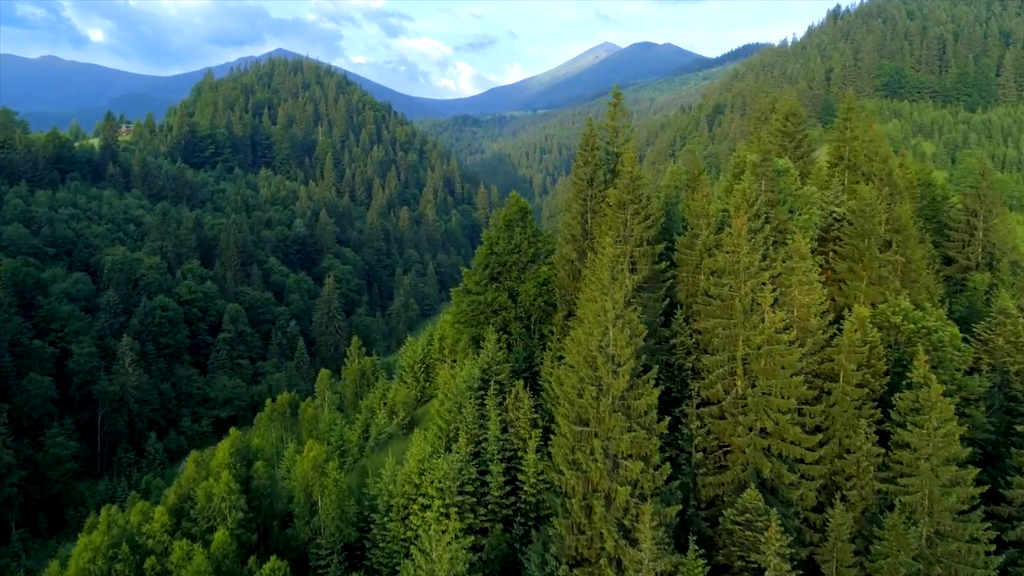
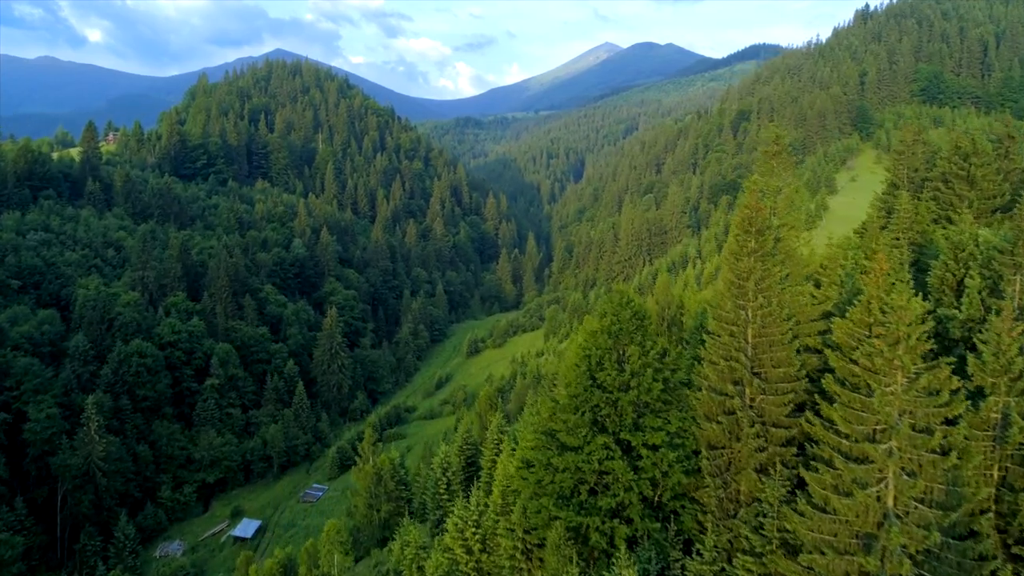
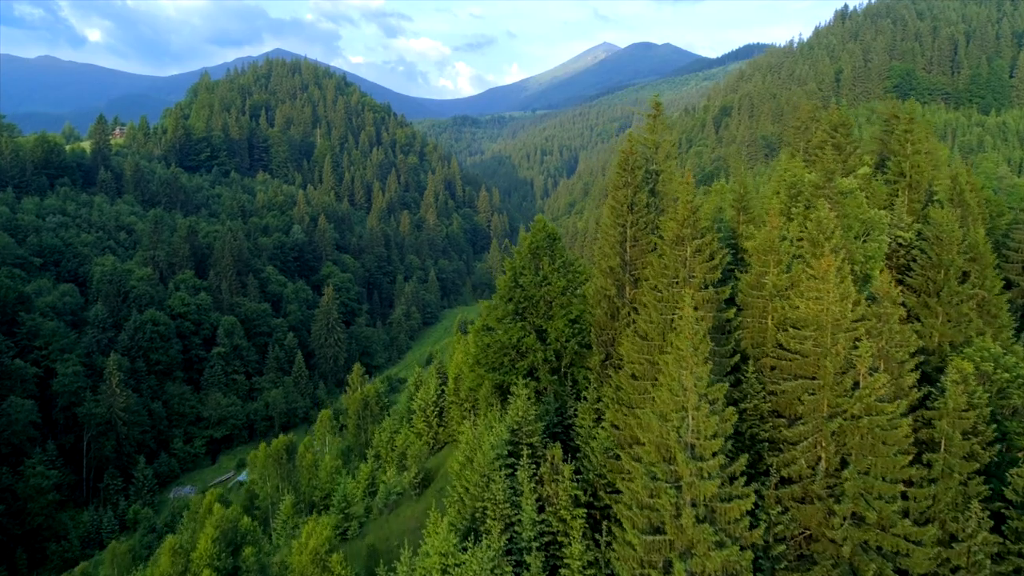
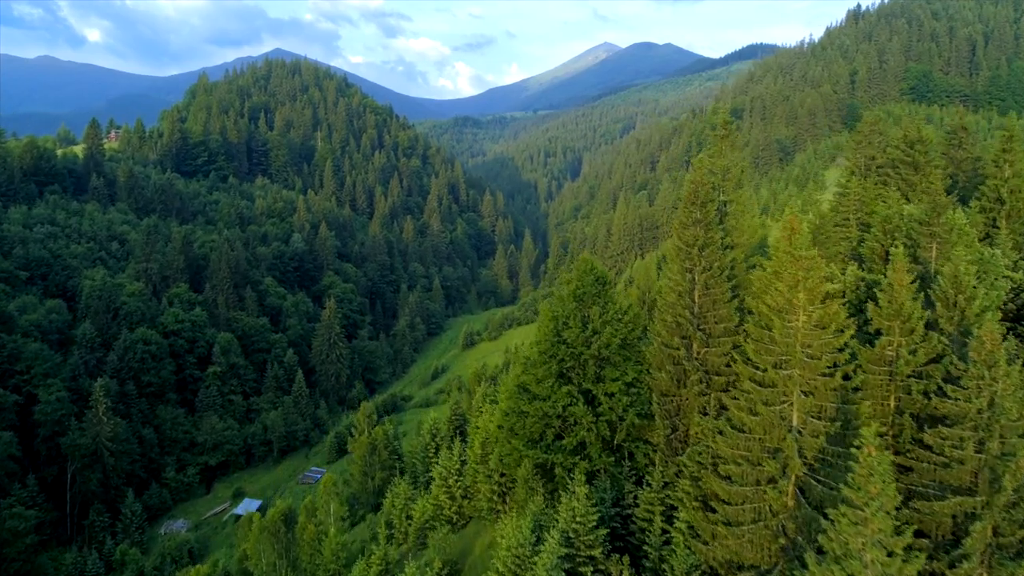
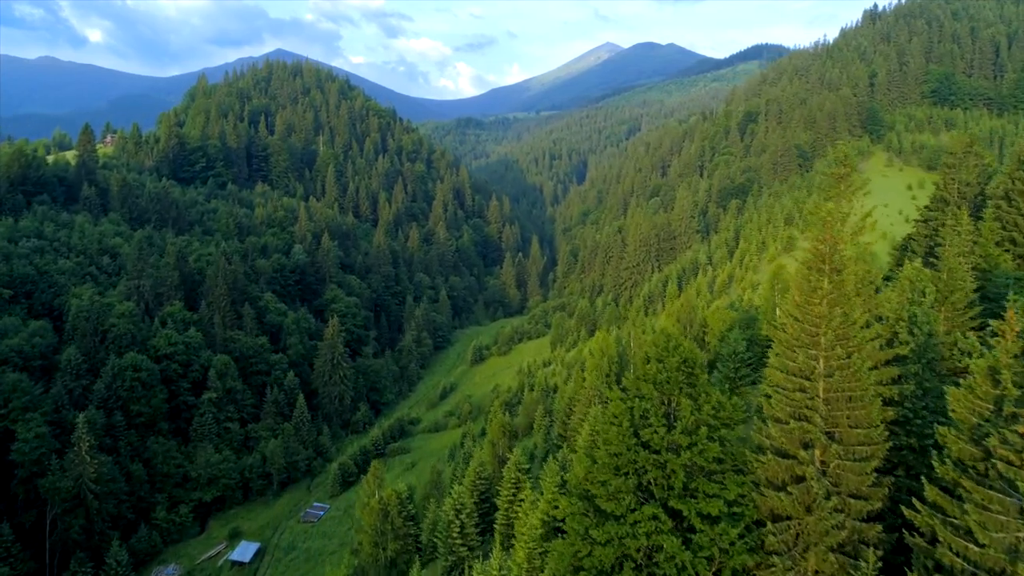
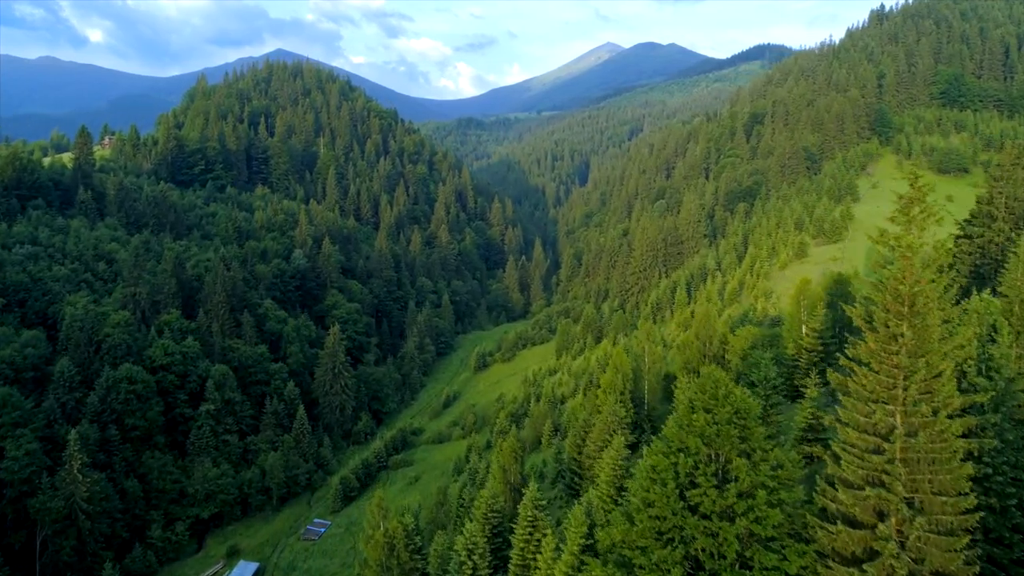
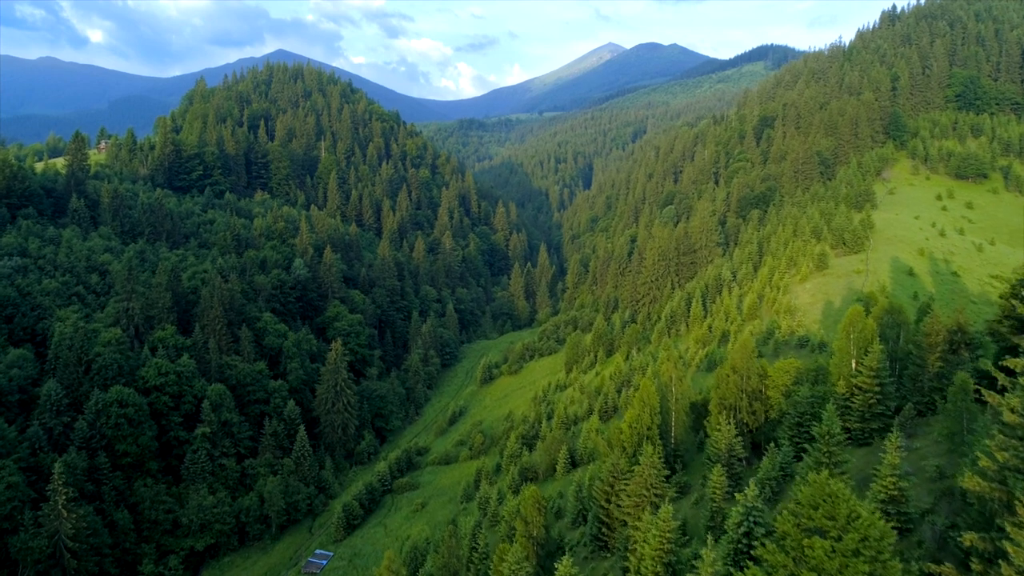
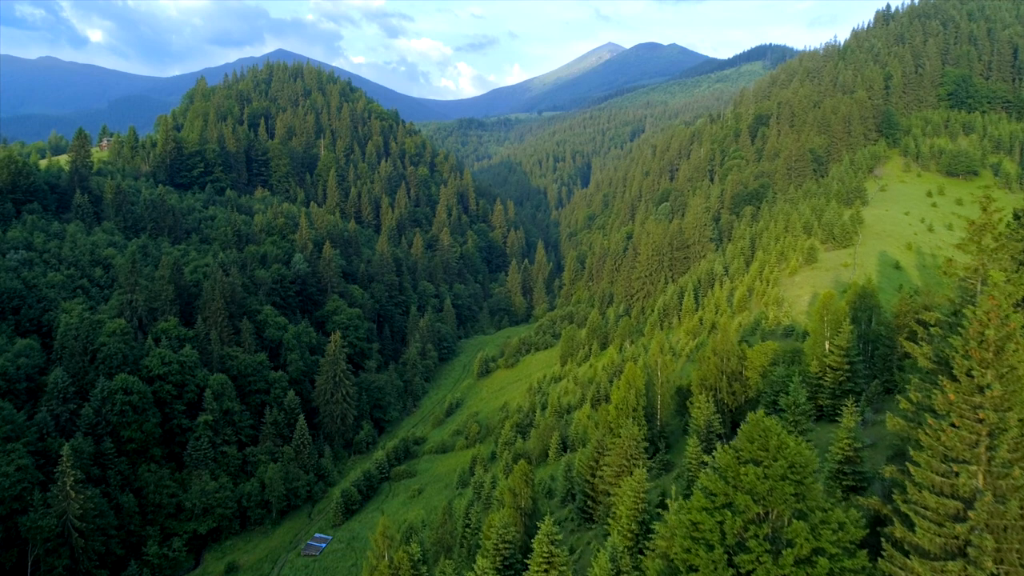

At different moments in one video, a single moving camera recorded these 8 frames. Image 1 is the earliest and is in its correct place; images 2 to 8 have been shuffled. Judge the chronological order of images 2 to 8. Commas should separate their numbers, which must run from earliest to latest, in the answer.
3, 4, 2, 5, 6, 8, 7
